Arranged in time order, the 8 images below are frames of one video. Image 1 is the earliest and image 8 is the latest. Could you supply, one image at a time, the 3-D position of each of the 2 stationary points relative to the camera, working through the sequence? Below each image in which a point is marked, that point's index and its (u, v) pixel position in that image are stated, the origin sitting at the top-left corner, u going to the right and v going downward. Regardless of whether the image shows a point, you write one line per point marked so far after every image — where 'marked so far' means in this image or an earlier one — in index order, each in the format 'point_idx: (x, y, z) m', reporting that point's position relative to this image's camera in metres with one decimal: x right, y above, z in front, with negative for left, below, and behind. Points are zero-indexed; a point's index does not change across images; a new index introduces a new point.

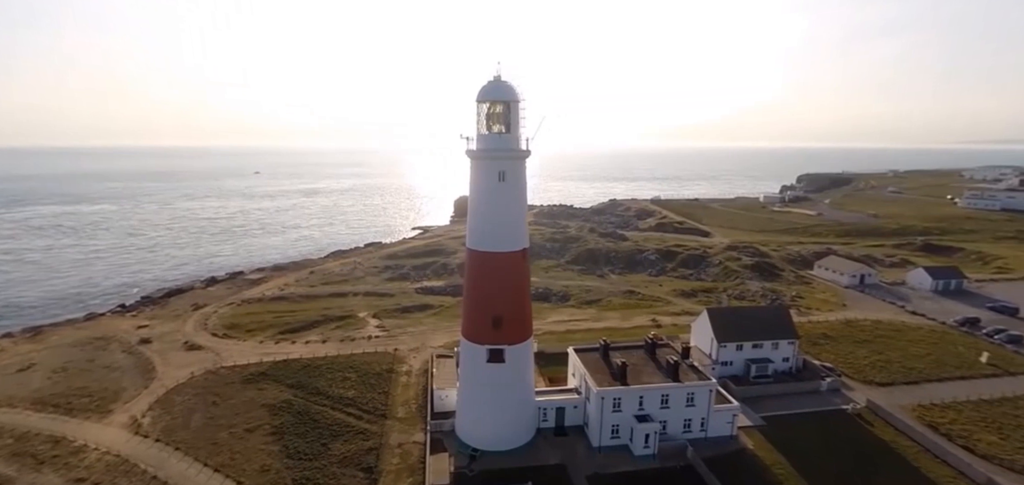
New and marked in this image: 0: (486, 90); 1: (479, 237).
0: (-1.0, +6.1, +19.1) m
1: (-1.4, +0.2, +19.8) m
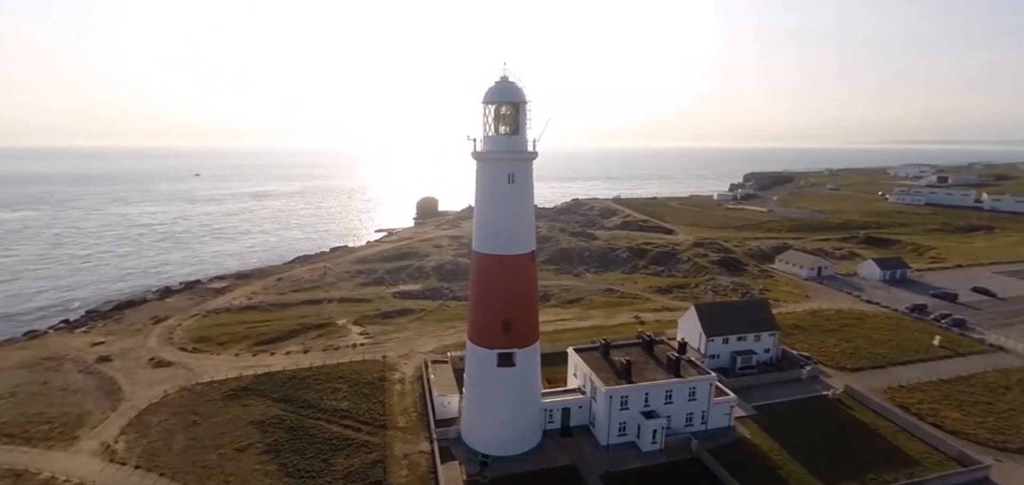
0: (-0.7, +5.9, +18.9) m
1: (-1.0, +0.1, +19.6) m
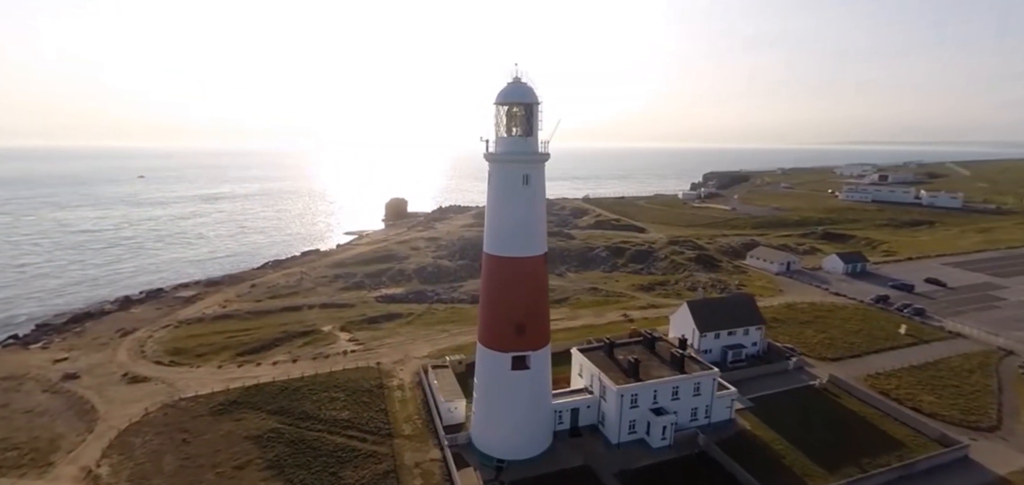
0: (-0.2, +5.9, +18.7) m
1: (-0.5, 0.0, +19.4) m
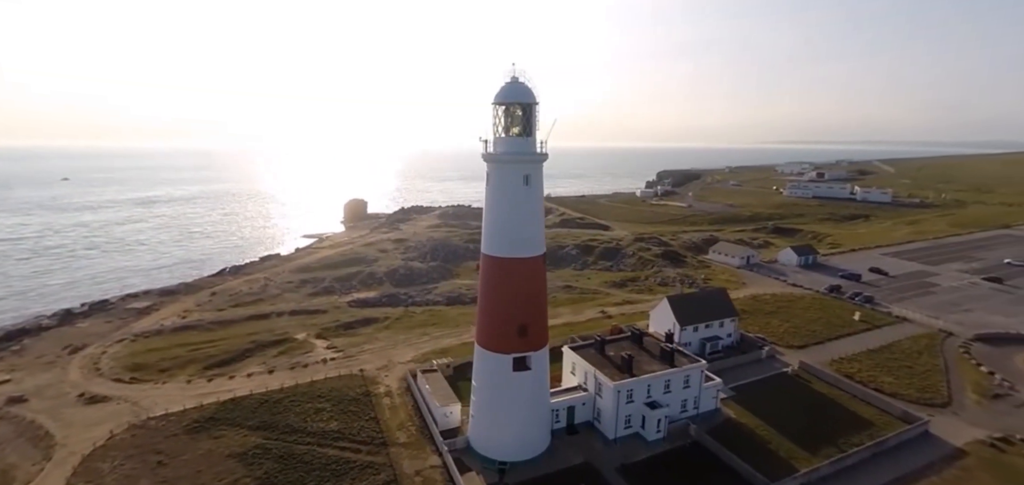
0: (-0.3, +5.8, +18.6) m
1: (-0.5, 0.0, +19.2) m
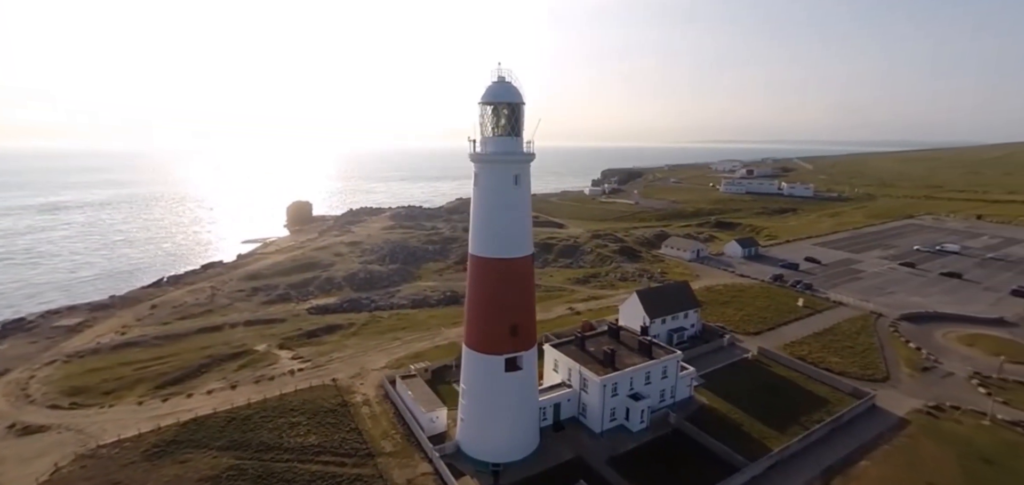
0: (-0.8, +5.8, +18.4) m
1: (-1.0, -0.1, +19.1) m
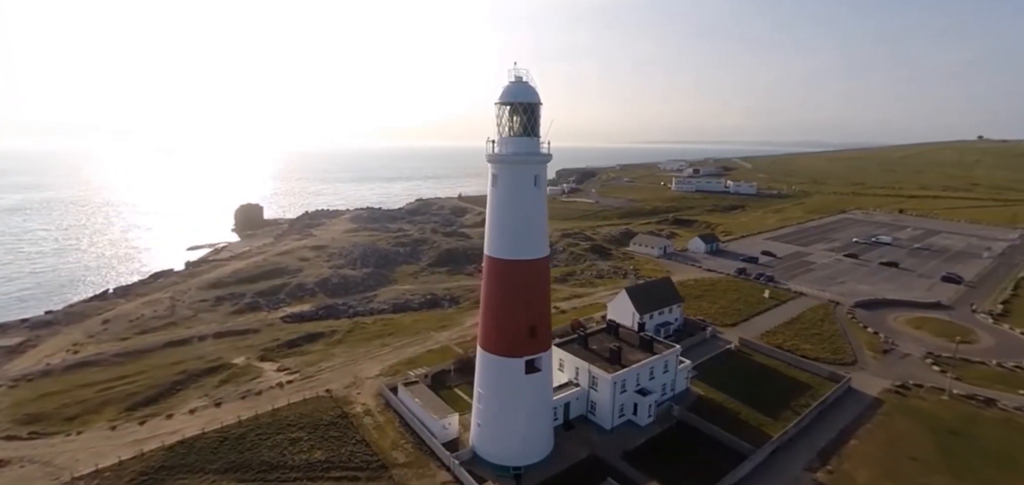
0: (-0.1, +5.8, +18.2) m
1: (-0.2, -0.1, +18.8) m
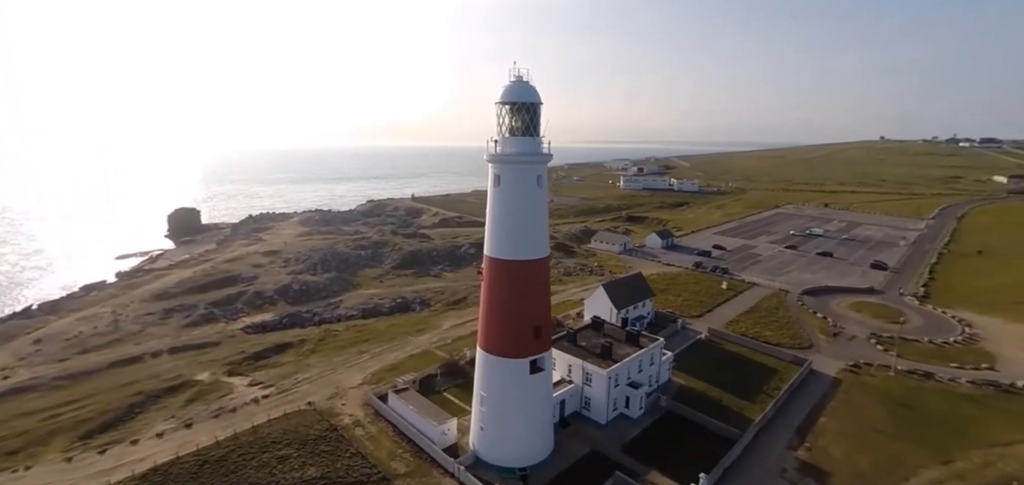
0: (-0.1, +5.8, +18.1) m
1: (-0.1, -0.1, +18.7) m
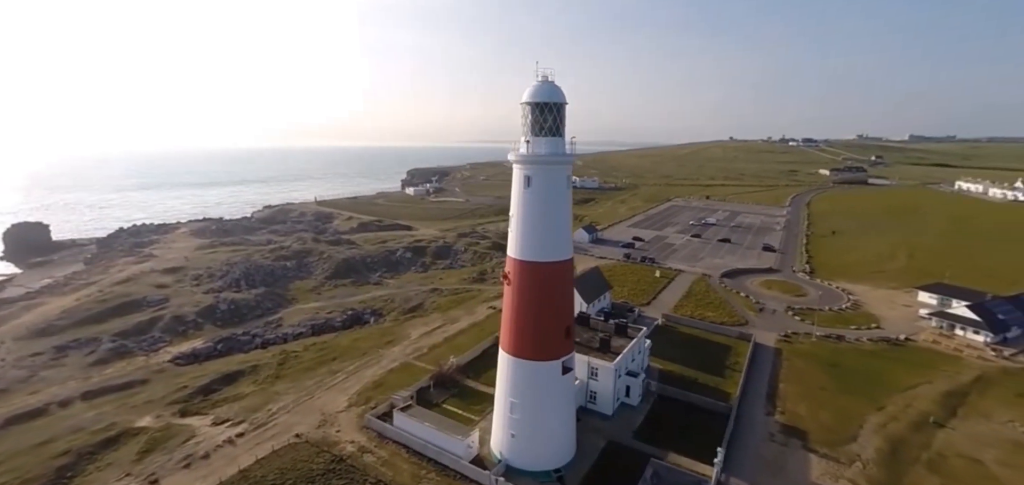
0: (+0.9, +5.8, +17.7) m
1: (+1.0, -0.1, +18.3) m
